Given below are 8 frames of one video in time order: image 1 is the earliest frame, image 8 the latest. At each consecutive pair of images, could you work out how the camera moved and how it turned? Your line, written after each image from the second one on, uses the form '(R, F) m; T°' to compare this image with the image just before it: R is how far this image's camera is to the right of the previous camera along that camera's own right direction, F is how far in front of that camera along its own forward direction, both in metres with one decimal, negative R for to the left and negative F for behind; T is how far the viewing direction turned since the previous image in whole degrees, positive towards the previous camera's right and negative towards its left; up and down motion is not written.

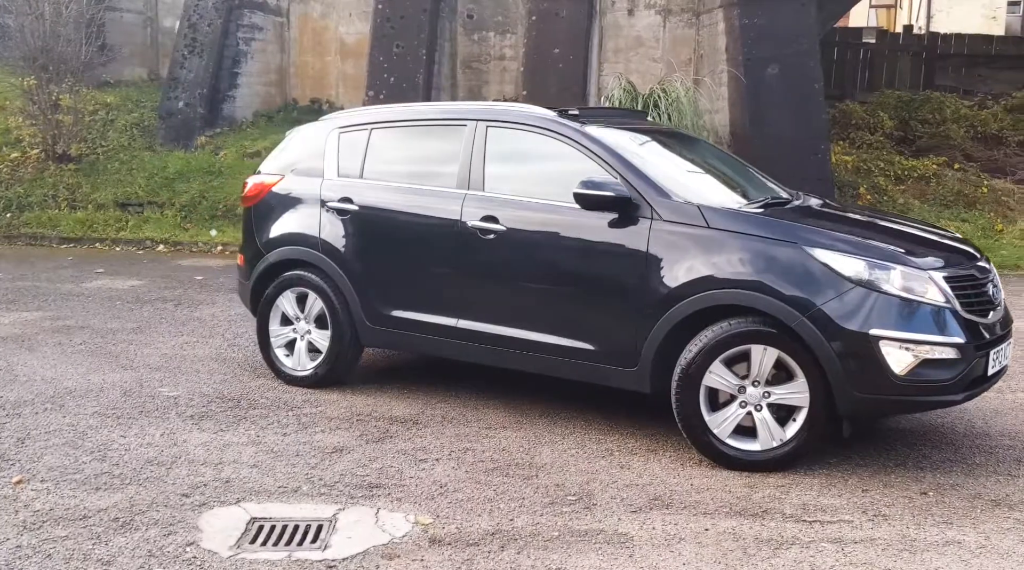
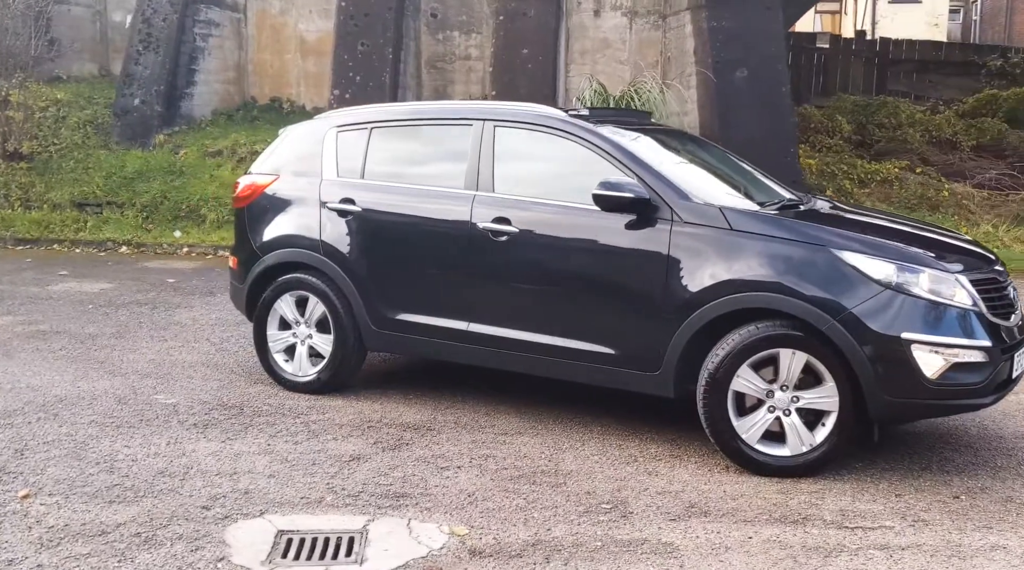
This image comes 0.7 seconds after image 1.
(-0.3, +0.1) m; +3°
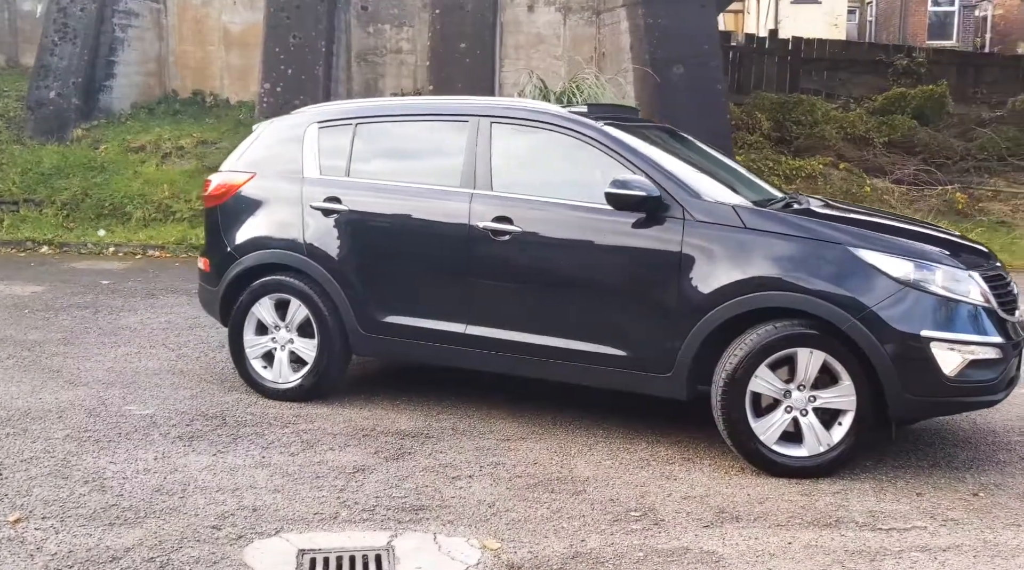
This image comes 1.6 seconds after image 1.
(-0.4, +0.2) m; +5°
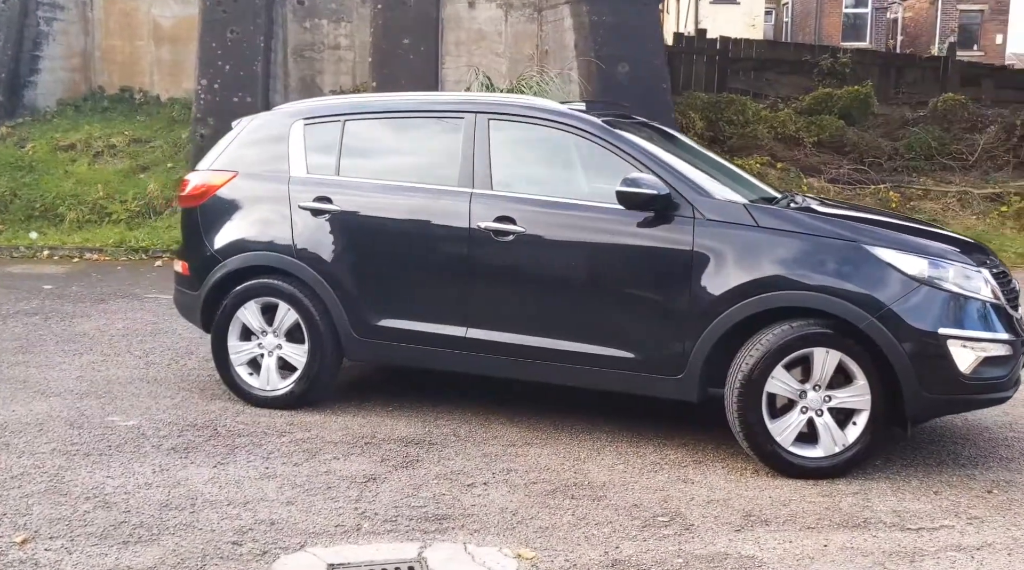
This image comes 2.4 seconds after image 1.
(-0.4, +0.1) m; +4°
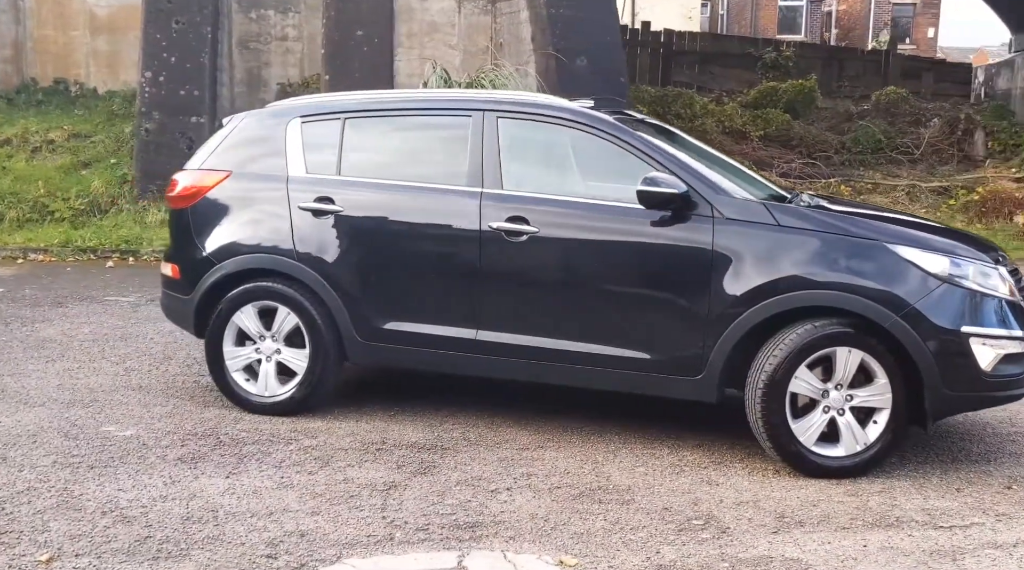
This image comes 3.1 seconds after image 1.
(-0.4, +0.1) m; +4°
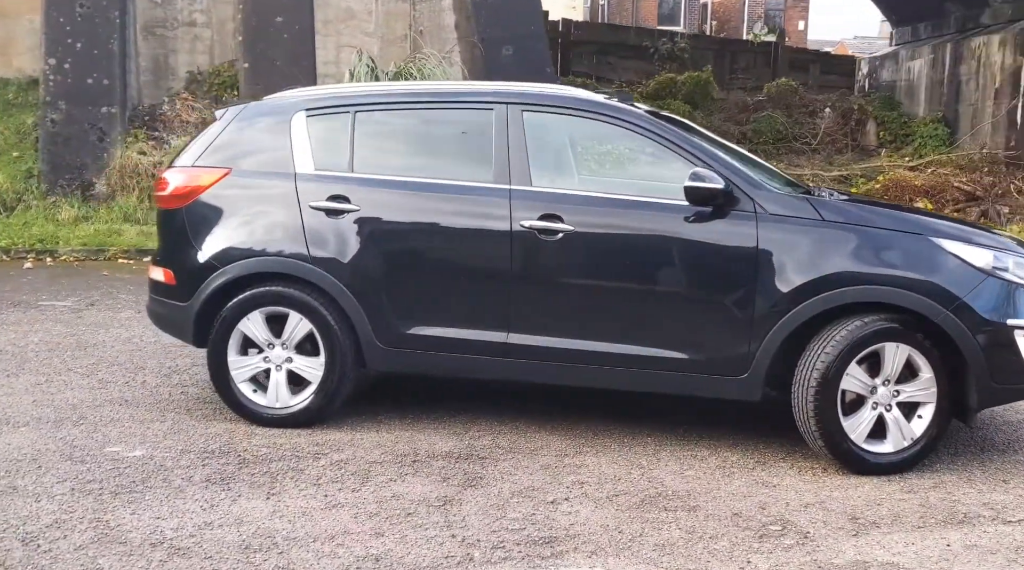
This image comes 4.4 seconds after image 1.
(-0.7, +0.2) m; +6°
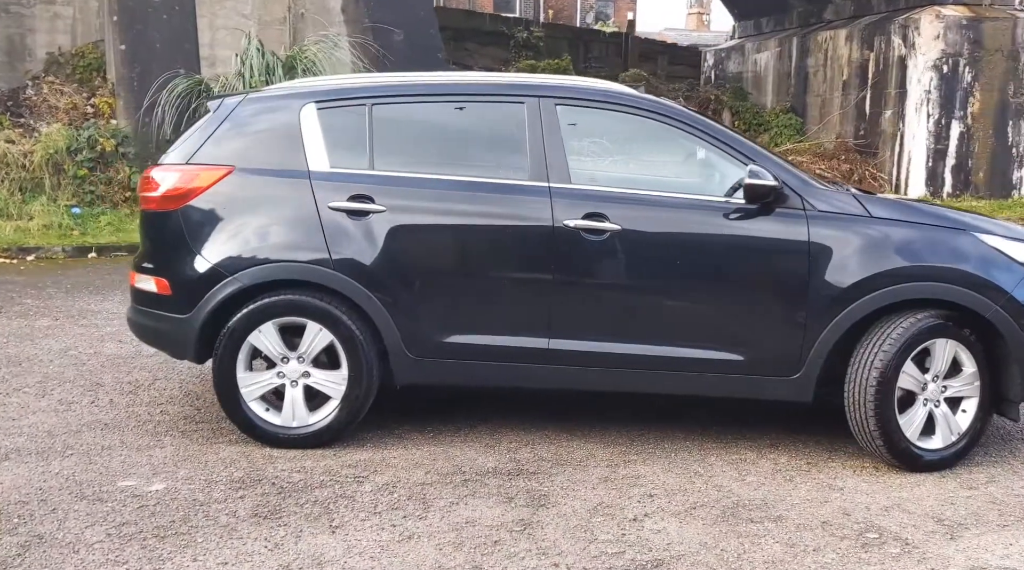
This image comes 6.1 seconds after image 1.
(-0.8, +0.3) m; +8°
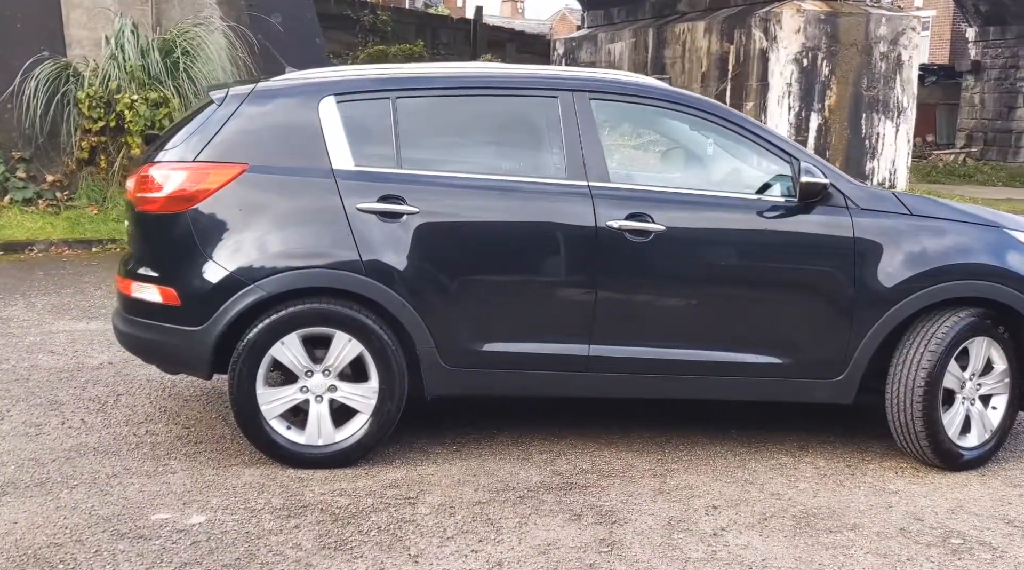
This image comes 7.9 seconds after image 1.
(-0.8, +0.3) m; +8°
